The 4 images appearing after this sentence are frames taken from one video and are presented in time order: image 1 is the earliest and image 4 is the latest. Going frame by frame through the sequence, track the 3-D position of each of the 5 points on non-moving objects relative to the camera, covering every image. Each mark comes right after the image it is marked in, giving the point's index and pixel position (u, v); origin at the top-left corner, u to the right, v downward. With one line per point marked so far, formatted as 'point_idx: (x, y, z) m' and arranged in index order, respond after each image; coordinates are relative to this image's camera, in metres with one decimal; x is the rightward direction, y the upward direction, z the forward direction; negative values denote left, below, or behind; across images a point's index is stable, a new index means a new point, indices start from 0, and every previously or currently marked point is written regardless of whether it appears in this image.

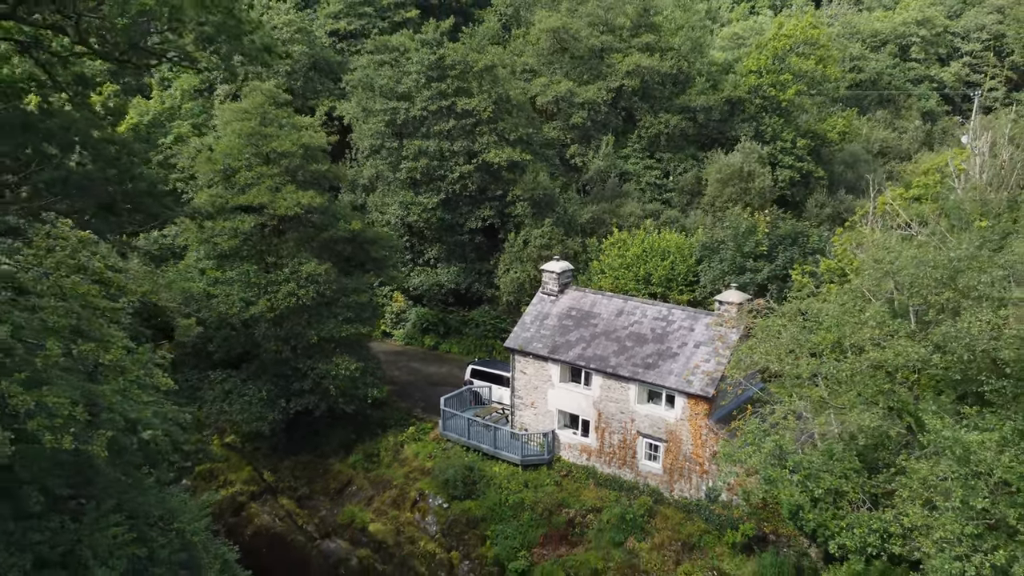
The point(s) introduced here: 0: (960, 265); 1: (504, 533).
0: (+5.8, +0.3, +10.2) m
1: (-0.2, -4.8, +15.5) m
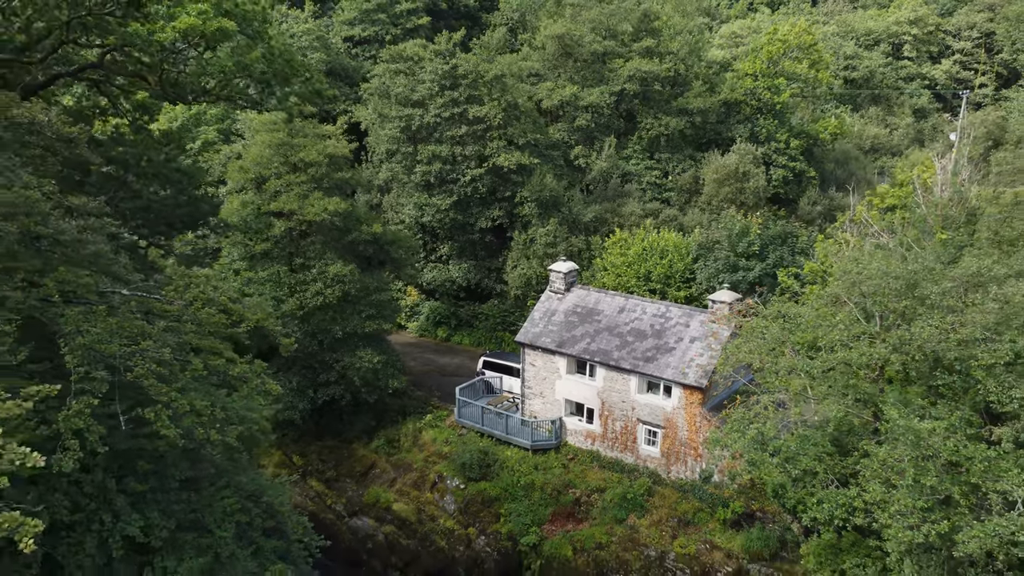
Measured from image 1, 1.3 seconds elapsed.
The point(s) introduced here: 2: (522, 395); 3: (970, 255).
0: (+6.0, +0.2, +11.7) m
1: (+0.1, -4.8, +17.1) m
2: (+0.3, -2.7, +19.9) m
3: (+6.8, +0.5, +11.7) m
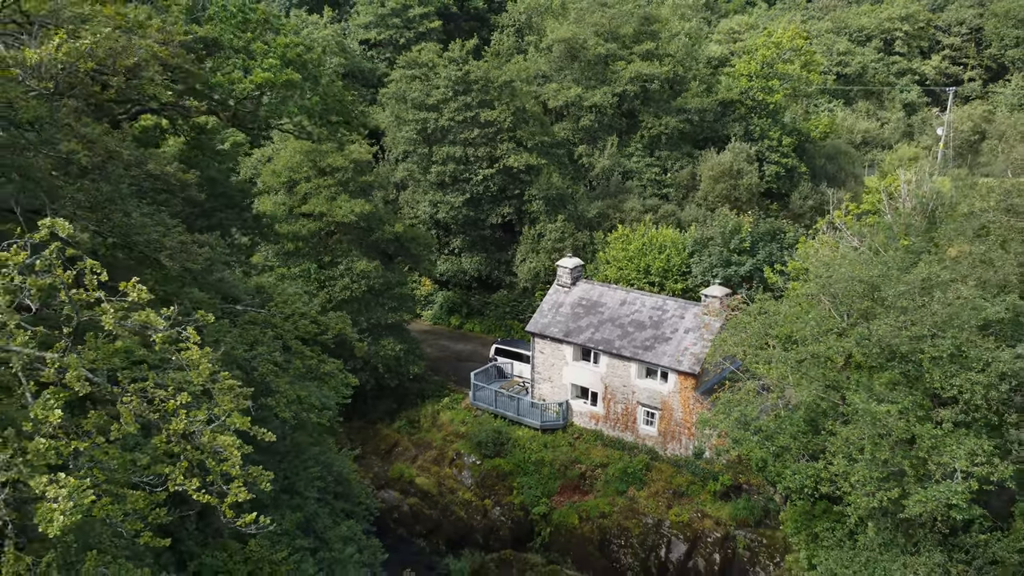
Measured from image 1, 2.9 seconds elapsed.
0: (+6.3, +0.2, +13.5) m
1: (+0.4, -4.7, +19.0) m
2: (+0.5, -2.5, +21.8) m
3: (+7.1, +0.5, +13.5) m
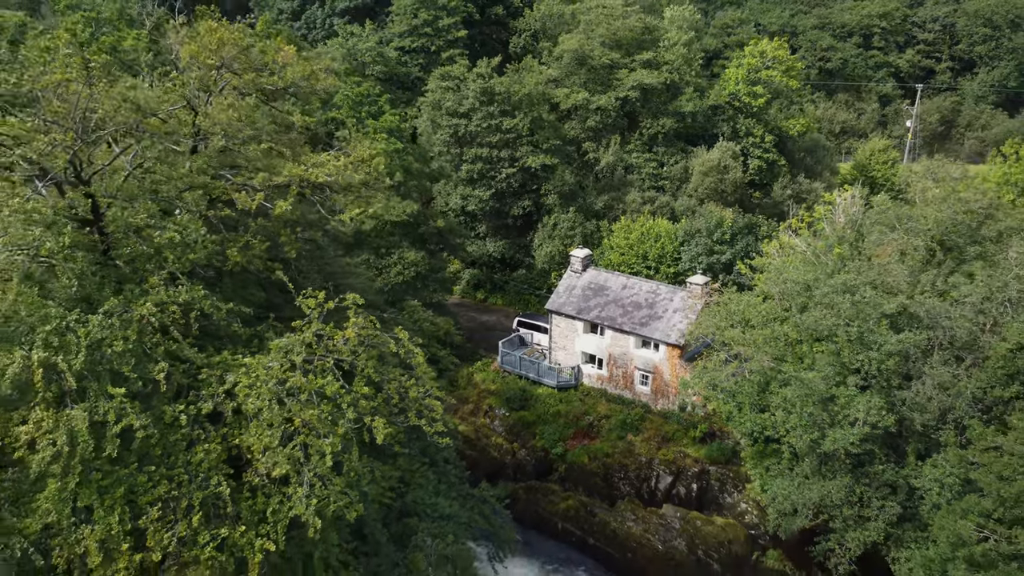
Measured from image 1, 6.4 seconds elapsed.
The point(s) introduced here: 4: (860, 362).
0: (+7.0, +0.2, +18.3) m
1: (+1.1, -4.4, +24.1) m
2: (+1.3, -2.0, +26.7) m
3: (+7.8, +0.5, +18.3) m
4: (+7.4, -1.6, +16.7) m
